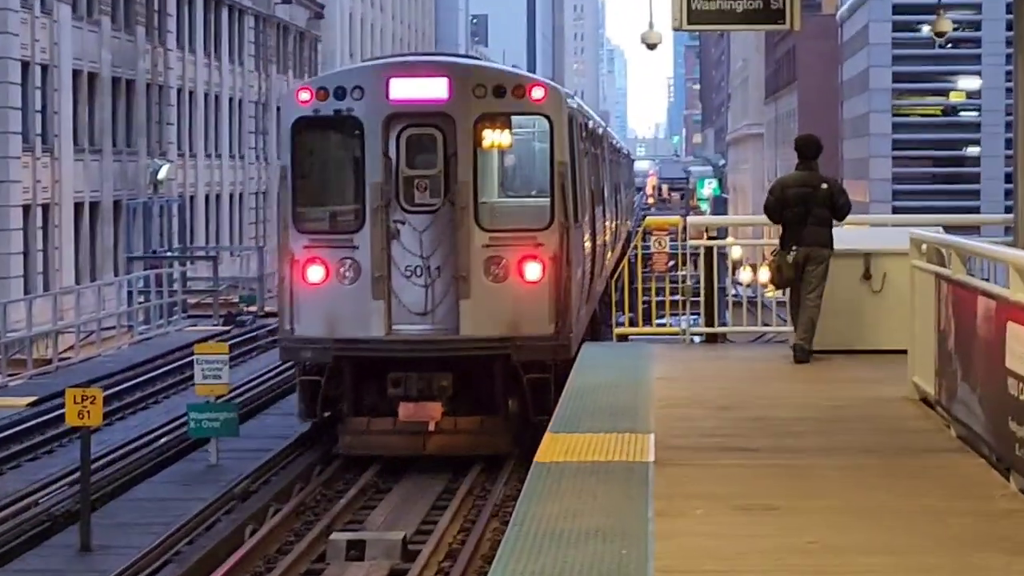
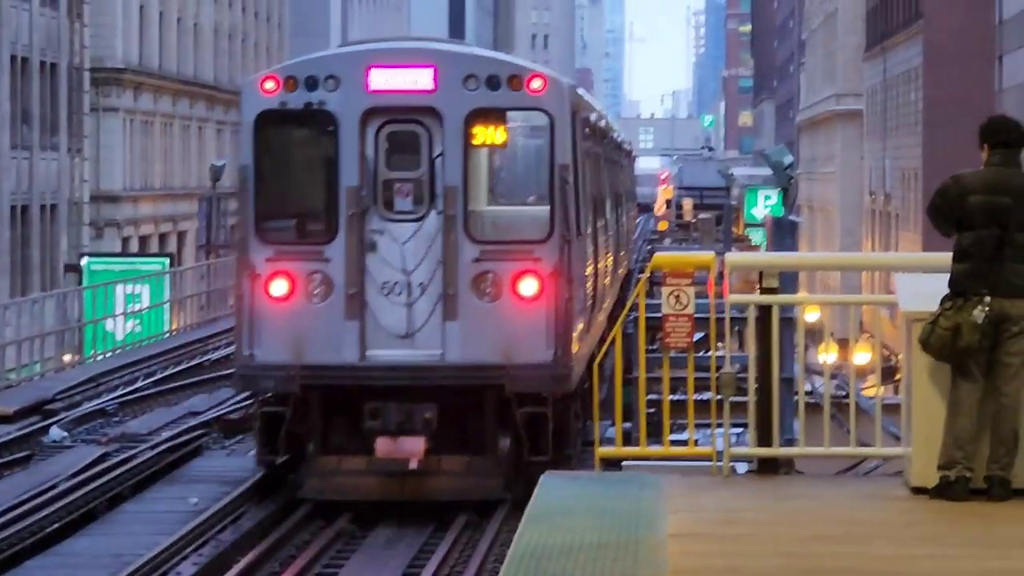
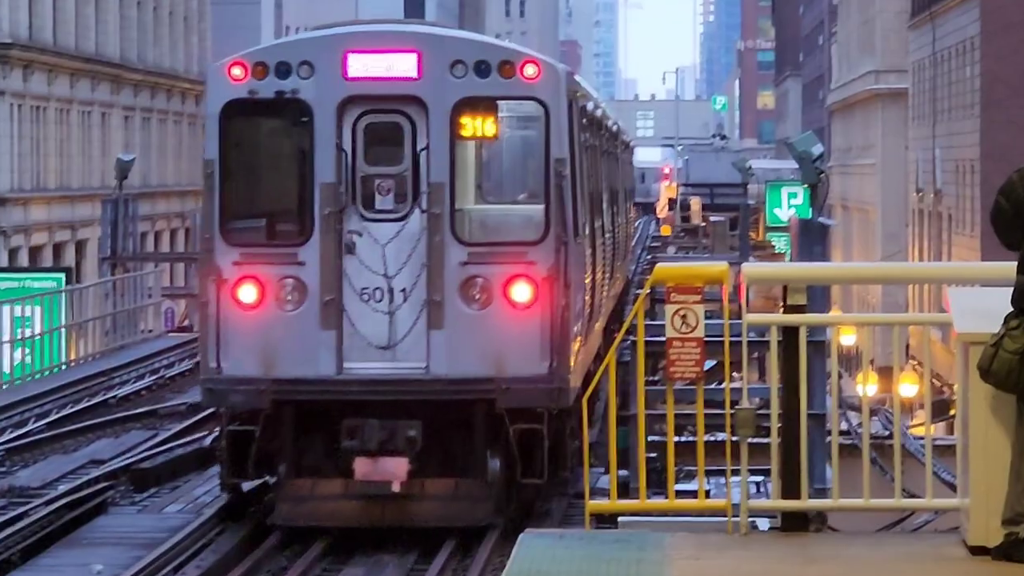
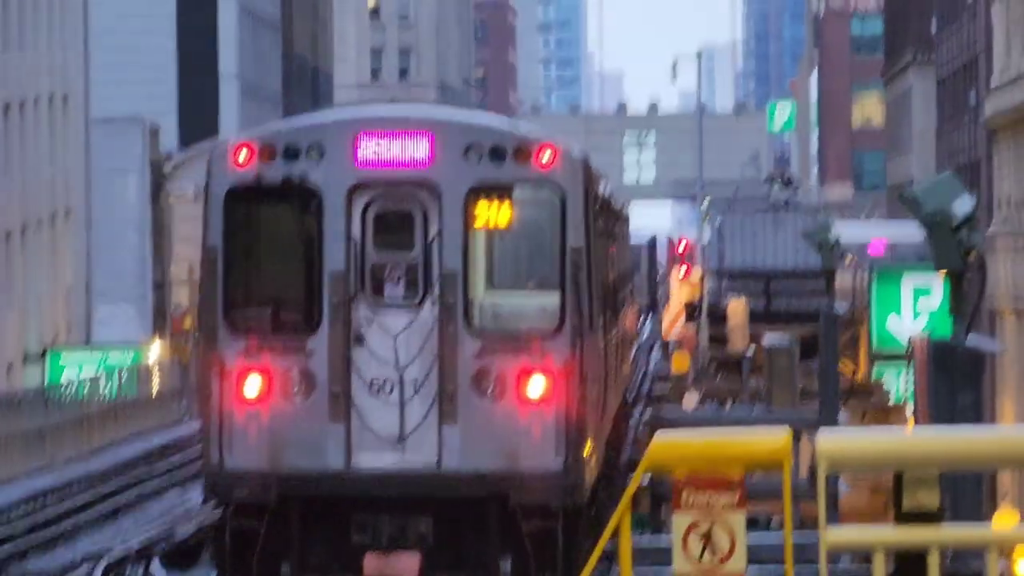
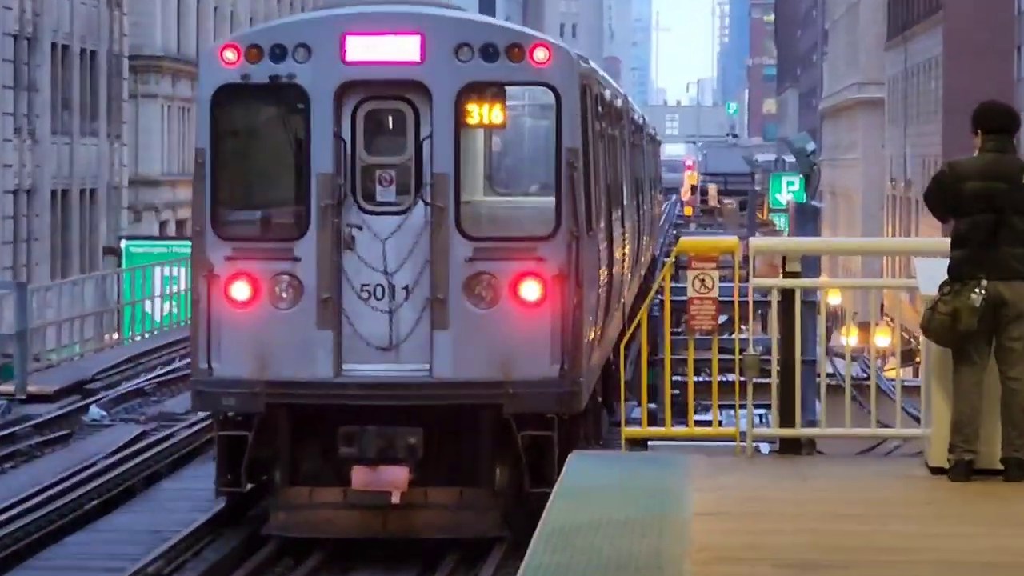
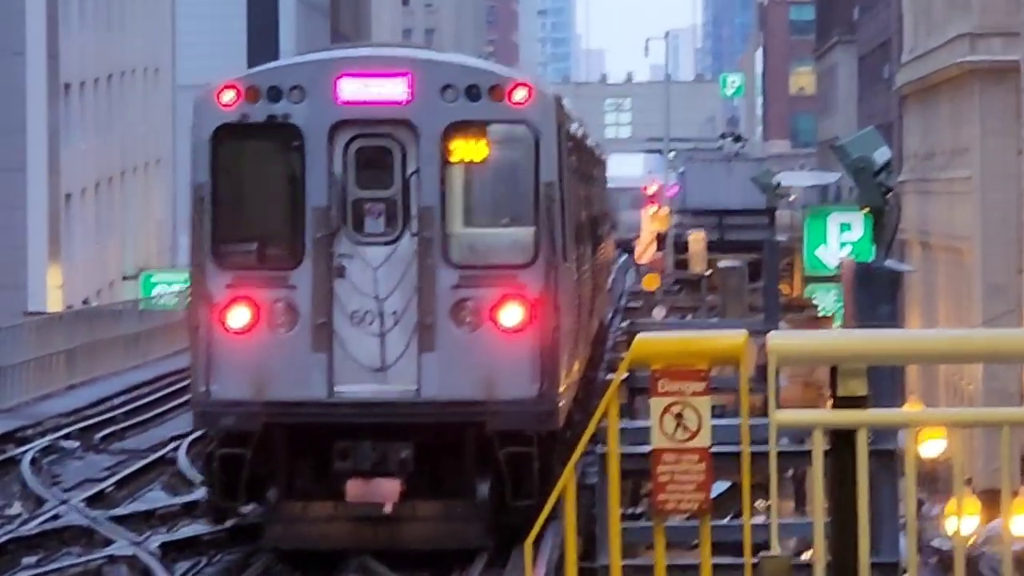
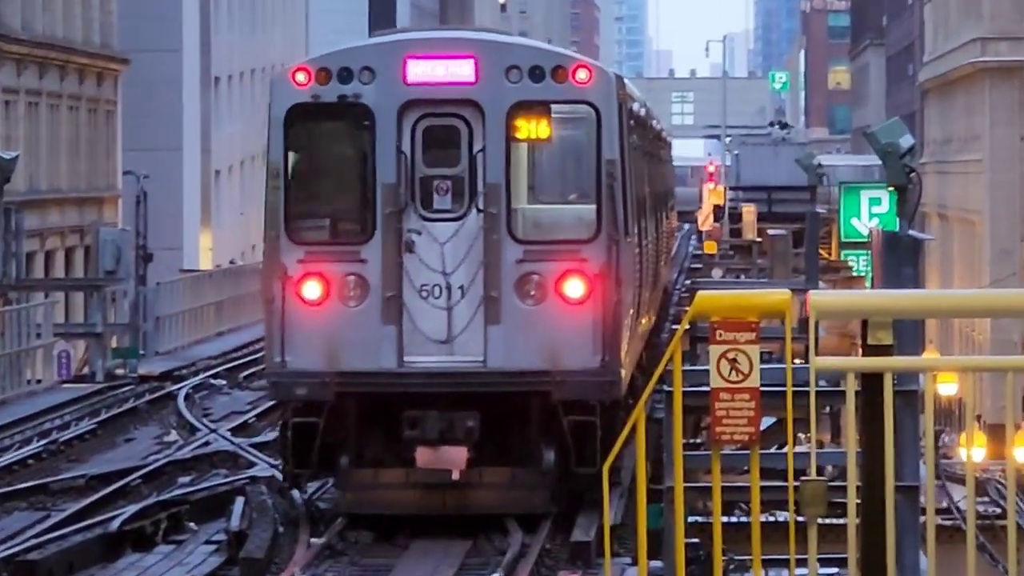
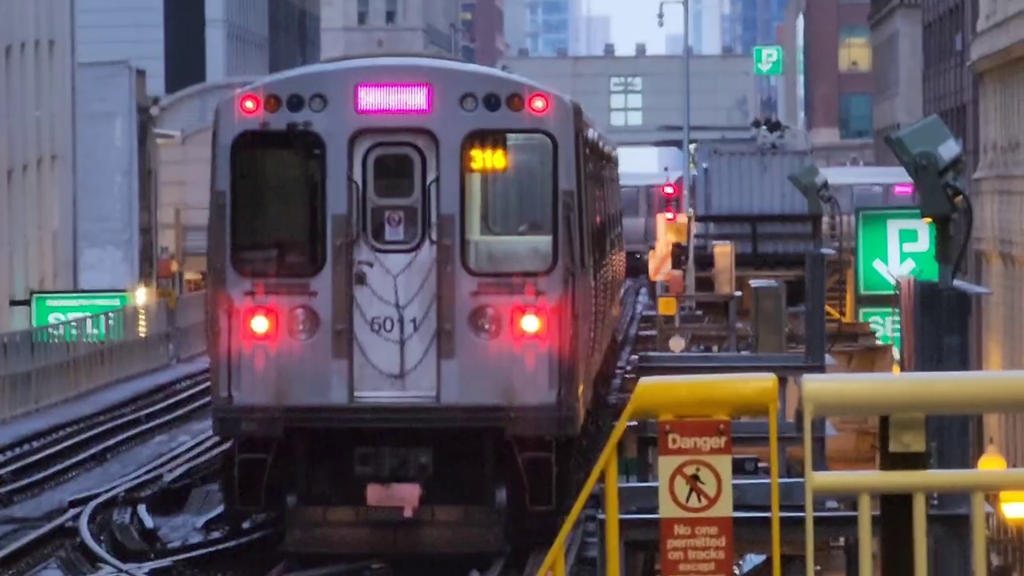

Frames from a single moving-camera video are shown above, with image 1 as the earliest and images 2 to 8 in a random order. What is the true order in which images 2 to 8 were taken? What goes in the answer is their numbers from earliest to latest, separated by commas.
5, 2, 3, 7, 6, 4, 8
